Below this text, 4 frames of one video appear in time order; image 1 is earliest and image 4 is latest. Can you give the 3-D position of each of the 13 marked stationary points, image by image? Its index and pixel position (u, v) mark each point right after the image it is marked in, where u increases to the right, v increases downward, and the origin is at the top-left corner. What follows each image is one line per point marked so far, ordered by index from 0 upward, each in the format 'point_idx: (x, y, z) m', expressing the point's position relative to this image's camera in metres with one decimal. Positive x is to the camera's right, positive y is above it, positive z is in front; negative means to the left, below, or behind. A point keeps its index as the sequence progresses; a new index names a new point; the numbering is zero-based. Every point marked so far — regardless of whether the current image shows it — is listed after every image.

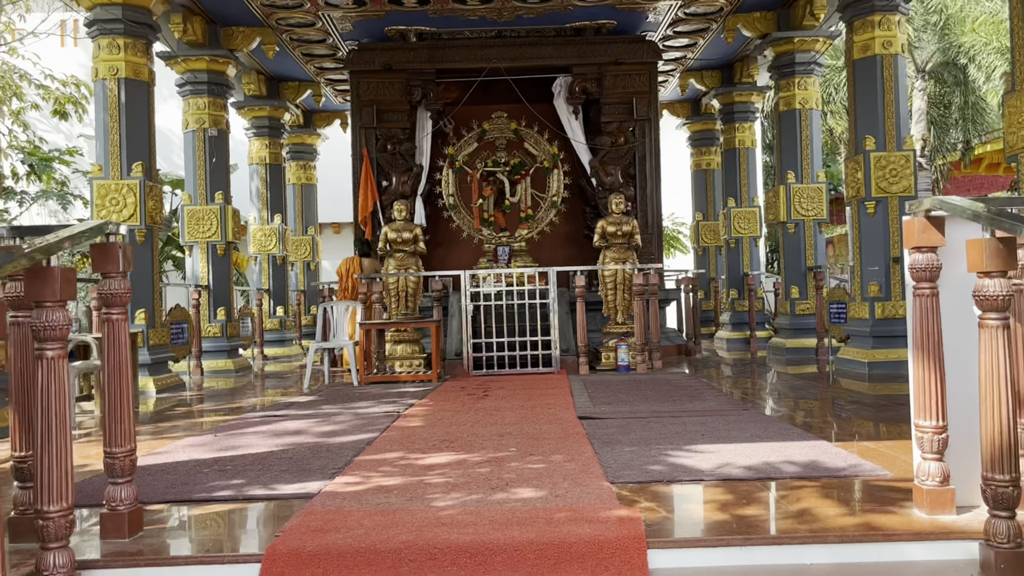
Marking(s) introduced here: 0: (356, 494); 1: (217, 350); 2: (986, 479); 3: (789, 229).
0: (-0.5, -0.7, +2.8) m
1: (-3.0, -0.6, +8.5) m
2: (+1.2, -0.5, +2.1) m
3: (+2.9, +0.6, +8.6) m
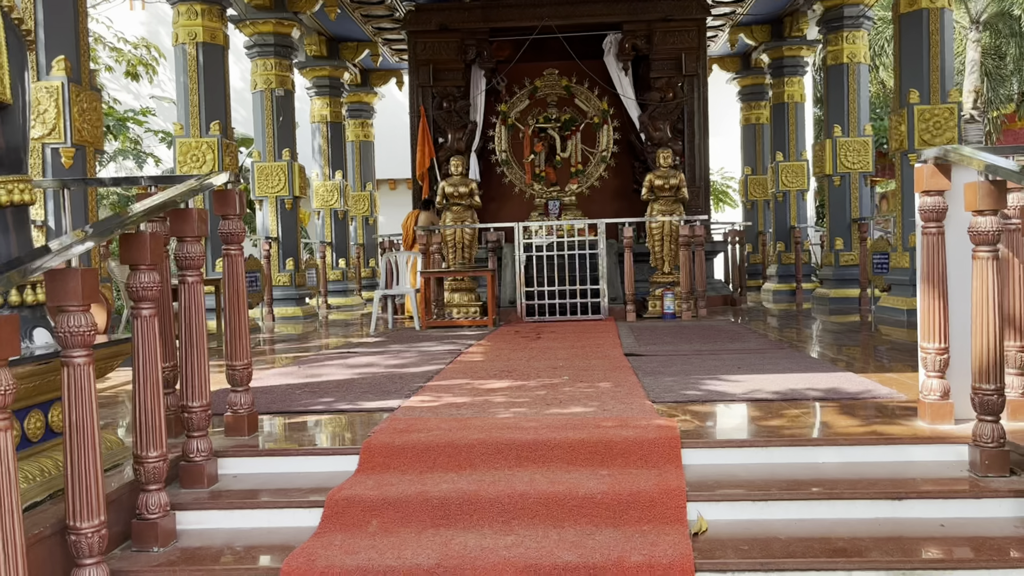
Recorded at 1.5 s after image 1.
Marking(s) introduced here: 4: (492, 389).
0: (-0.3, -0.5, +3.3) m
1: (-2.5, -0.1, +9.1) m
2: (+1.4, -0.3, +2.4) m
3: (+3.4, +1.1, +8.8) m
4: (-0.1, -0.4, +3.7) m
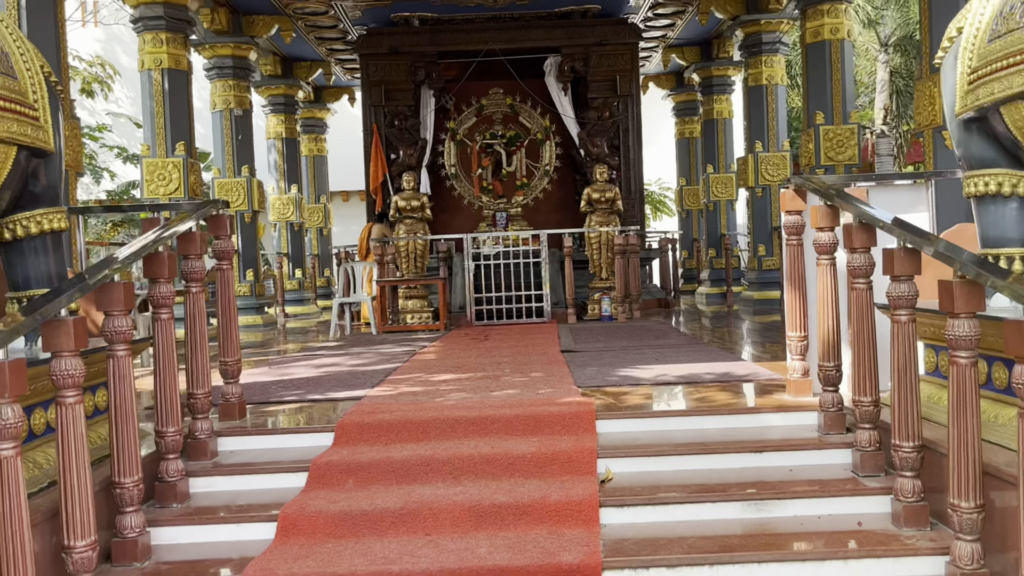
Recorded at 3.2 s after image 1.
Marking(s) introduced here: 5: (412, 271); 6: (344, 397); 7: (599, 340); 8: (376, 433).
0: (-0.6, -0.5, +3.9) m
1: (-3.0, -0.2, +9.6) m
2: (+1.2, -0.3, +3.1) m
3: (+2.8, +1.1, +9.6) m
4: (-0.4, -0.5, +4.3) m
5: (-1.0, +0.2, +8.6) m
6: (-0.8, -0.5, +4.0) m
7: (+0.6, -0.4, +6.1) m
8: (-0.5, -0.6, +3.2) m
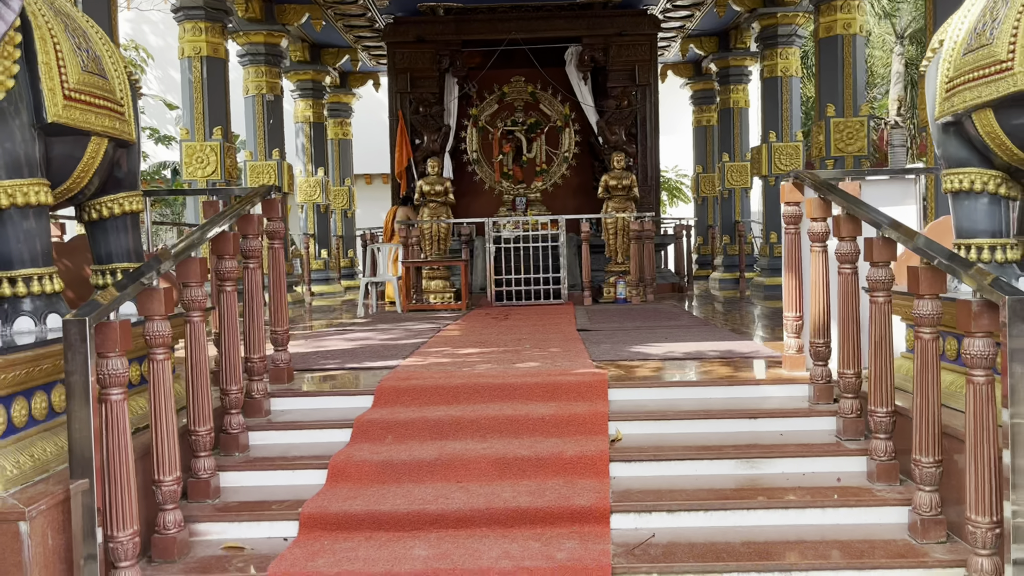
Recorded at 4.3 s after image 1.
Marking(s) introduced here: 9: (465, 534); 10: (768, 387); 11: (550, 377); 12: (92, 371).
0: (-0.5, -0.4, +4.3) m
1: (-2.8, 0.0, +10.0) m
2: (+1.2, -0.2, +3.5) m
3: (+3.0, +1.3, +9.9) m
4: (-0.2, -0.4, +4.7) m
5: (-0.8, +0.4, +9.0) m
6: (-0.7, -0.4, +4.3) m
7: (+0.8, -0.3, +6.5) m
8: (-0.4, -0.5, +3.6) m
9: (-0.2, -0.8, +2.7) m
10: (+1.1, -0.4, +3.6) m
11: (+0.2, -0.4, +3.7) m
12: (-1.1, -0.2, +2.2) m
